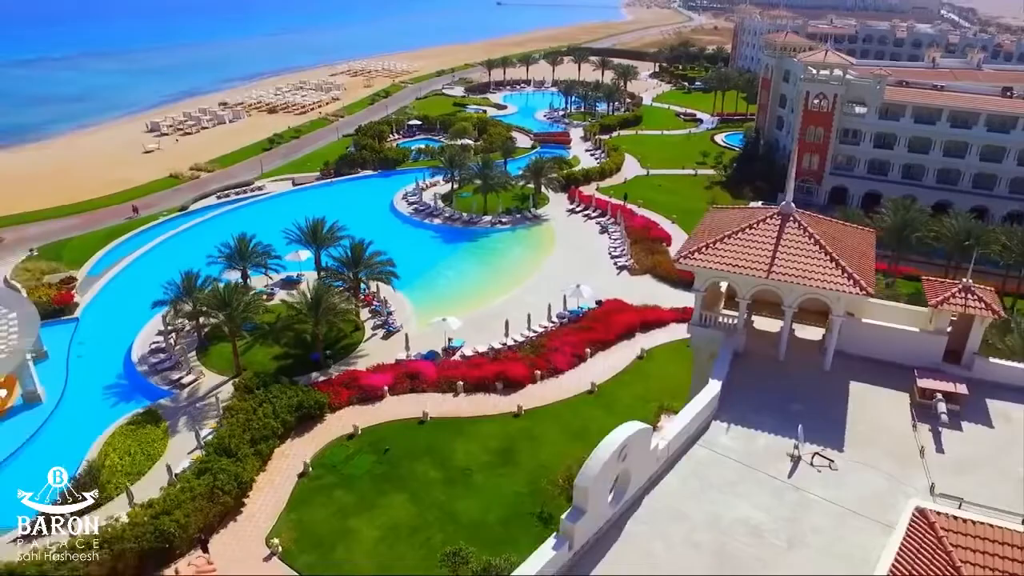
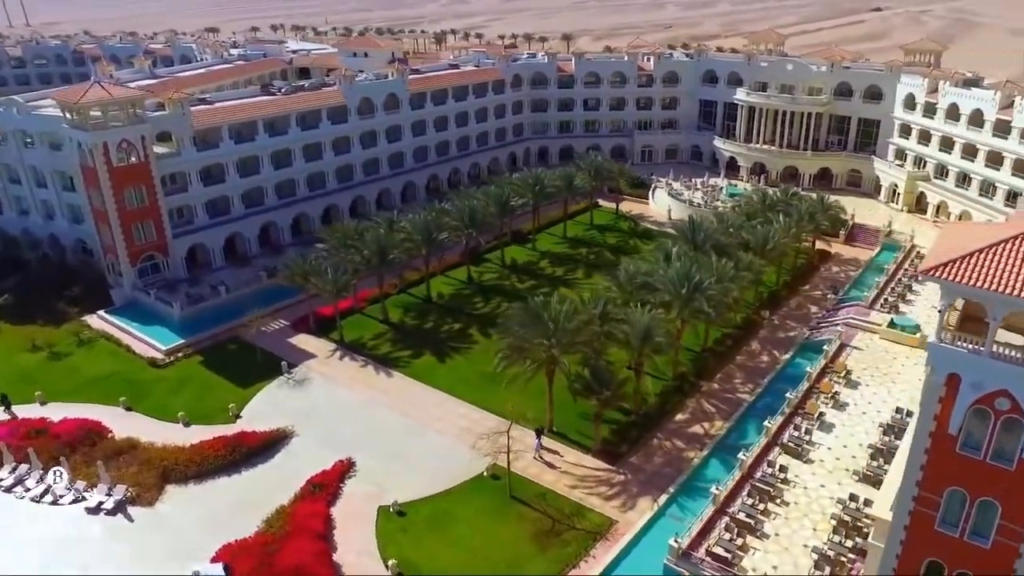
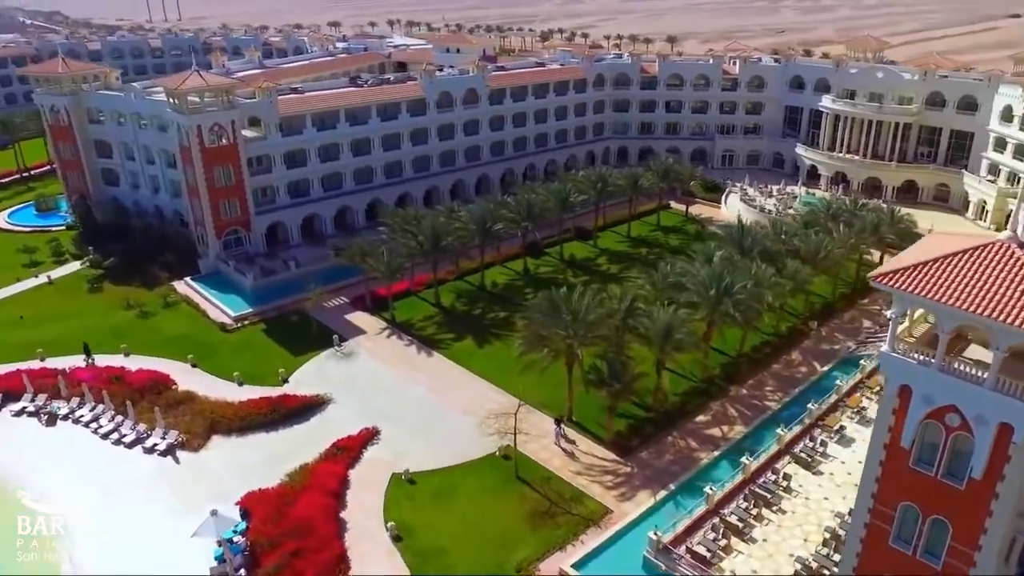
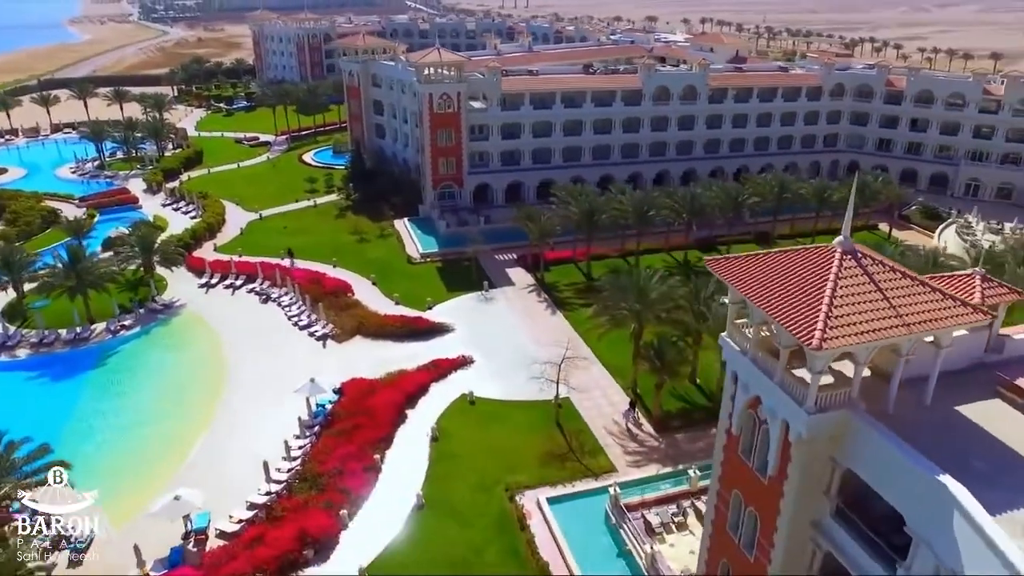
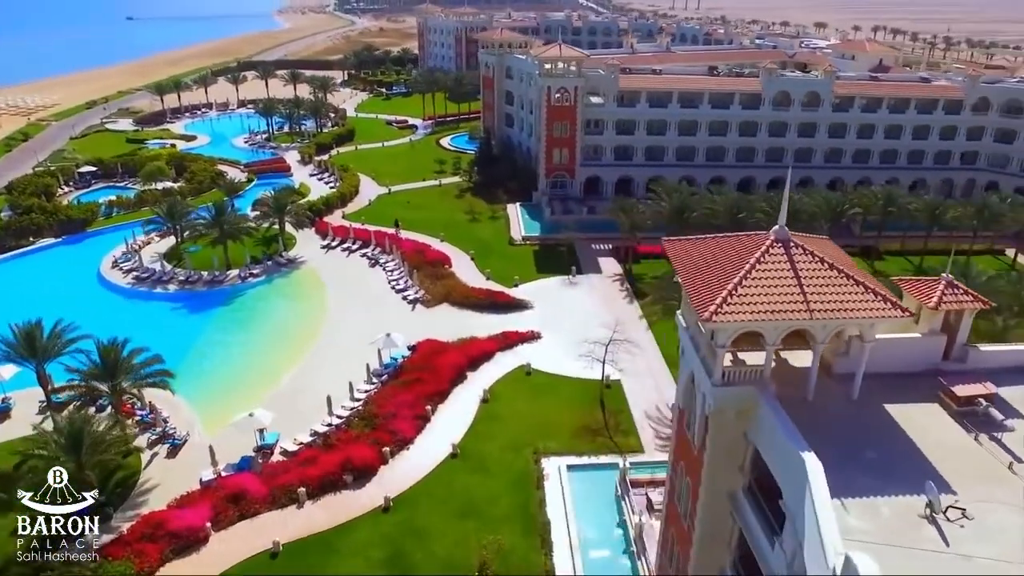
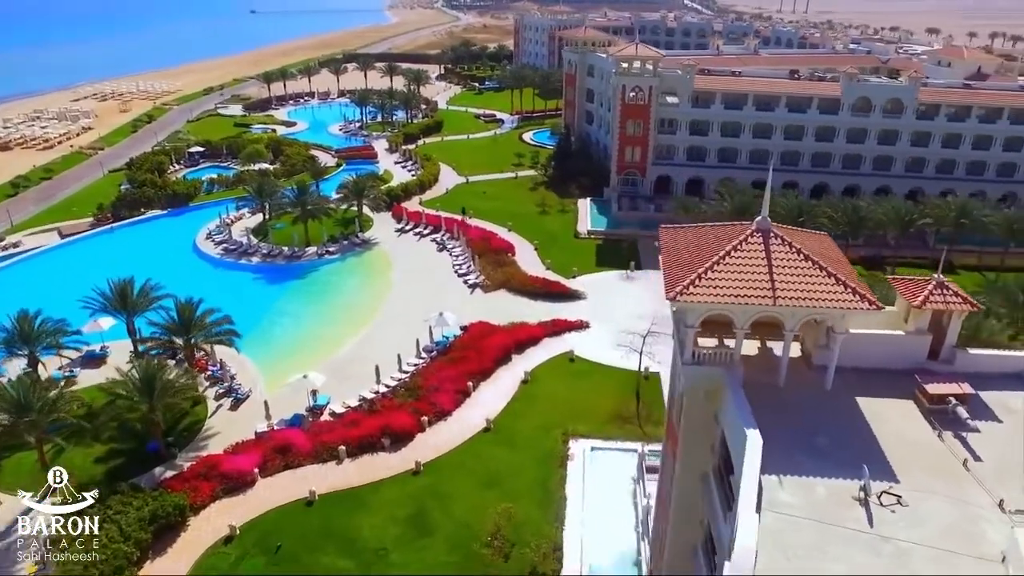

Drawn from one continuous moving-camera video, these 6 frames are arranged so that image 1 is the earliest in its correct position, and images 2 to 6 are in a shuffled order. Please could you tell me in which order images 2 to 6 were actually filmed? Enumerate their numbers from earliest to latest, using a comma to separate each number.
6, 5, 4, 3, 2
